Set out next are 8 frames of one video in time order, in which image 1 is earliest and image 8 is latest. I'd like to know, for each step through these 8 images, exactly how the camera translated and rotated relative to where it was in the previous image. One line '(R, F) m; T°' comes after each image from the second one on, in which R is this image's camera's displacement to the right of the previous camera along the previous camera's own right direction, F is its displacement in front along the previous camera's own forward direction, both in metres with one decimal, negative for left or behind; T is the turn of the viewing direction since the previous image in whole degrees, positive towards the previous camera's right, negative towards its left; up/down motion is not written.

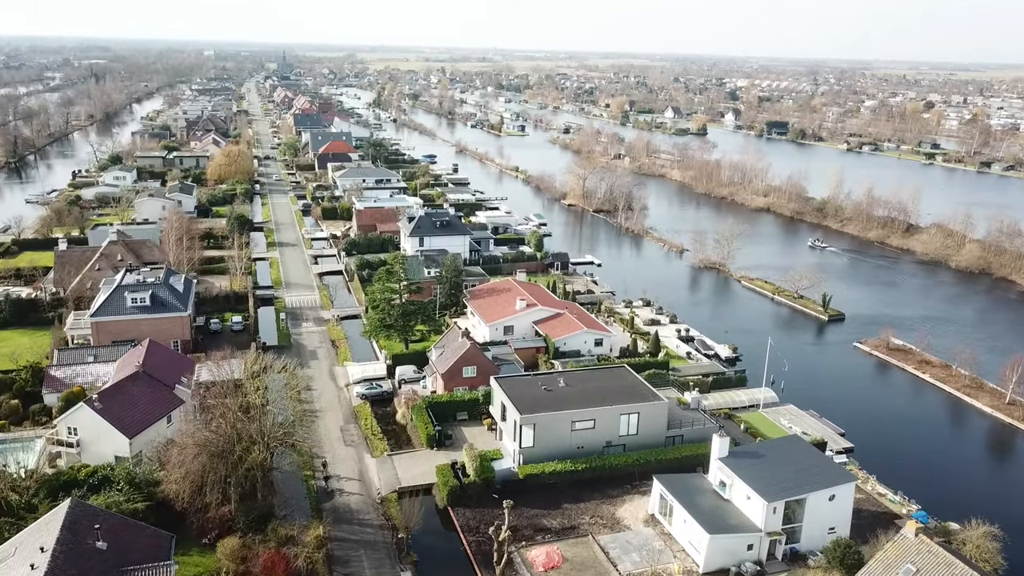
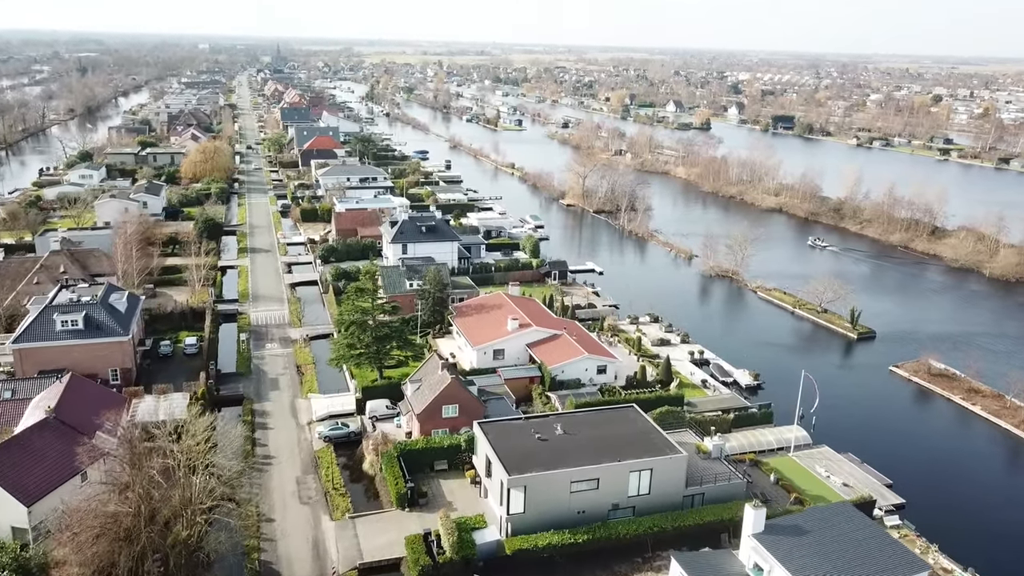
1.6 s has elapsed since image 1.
(+0.3, +3.7) m; 0°
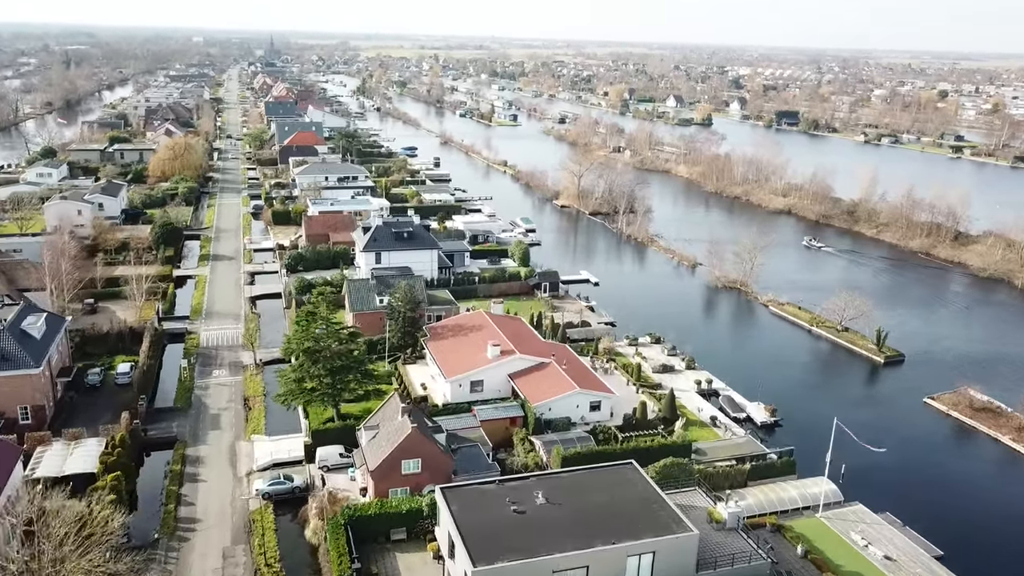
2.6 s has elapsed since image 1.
(+0.5, +3.6) m; 0°
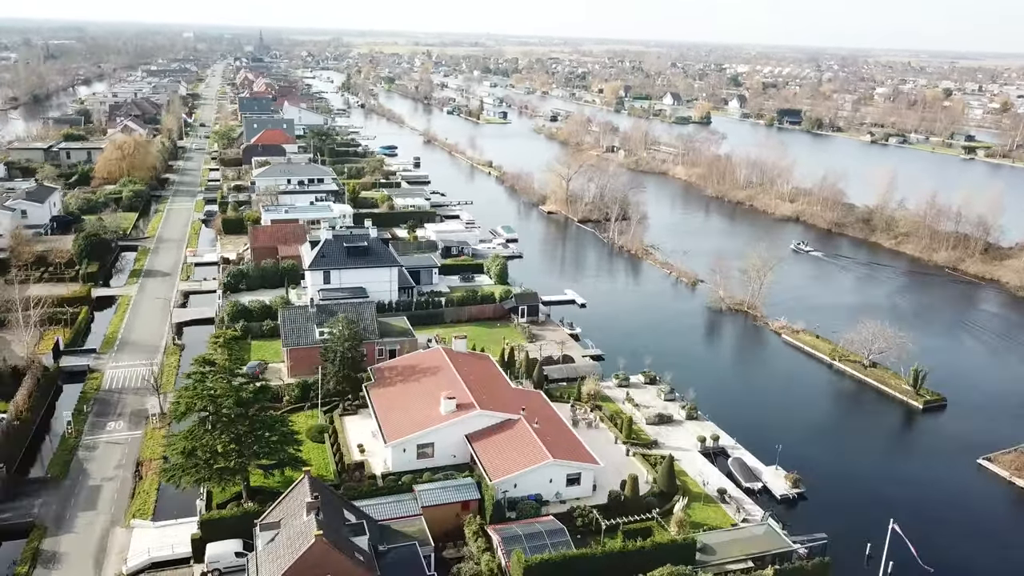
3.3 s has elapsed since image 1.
(+0.8, +4.6) m; 0°
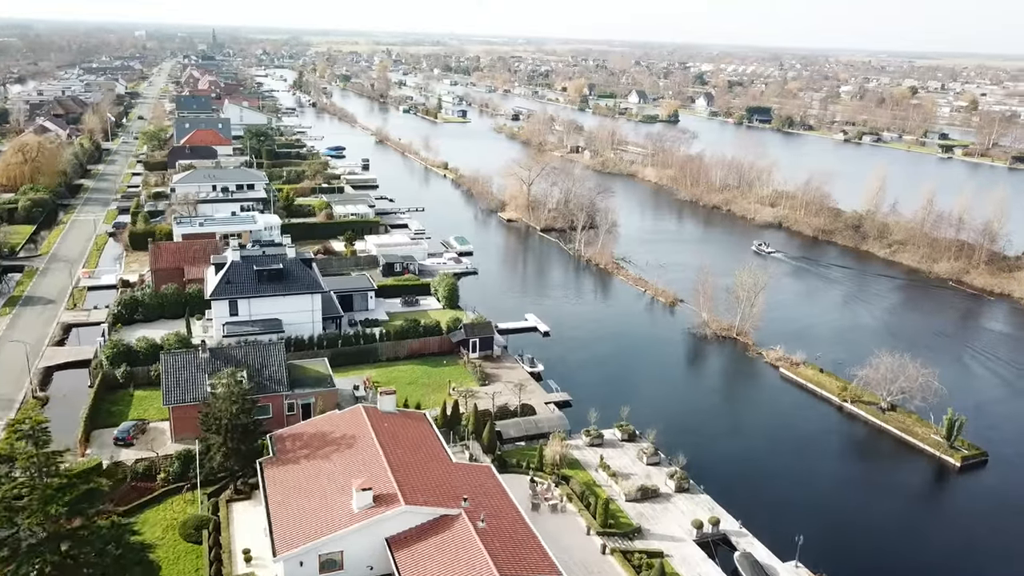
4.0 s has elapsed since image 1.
(+0.5, +4.7) m; +2°
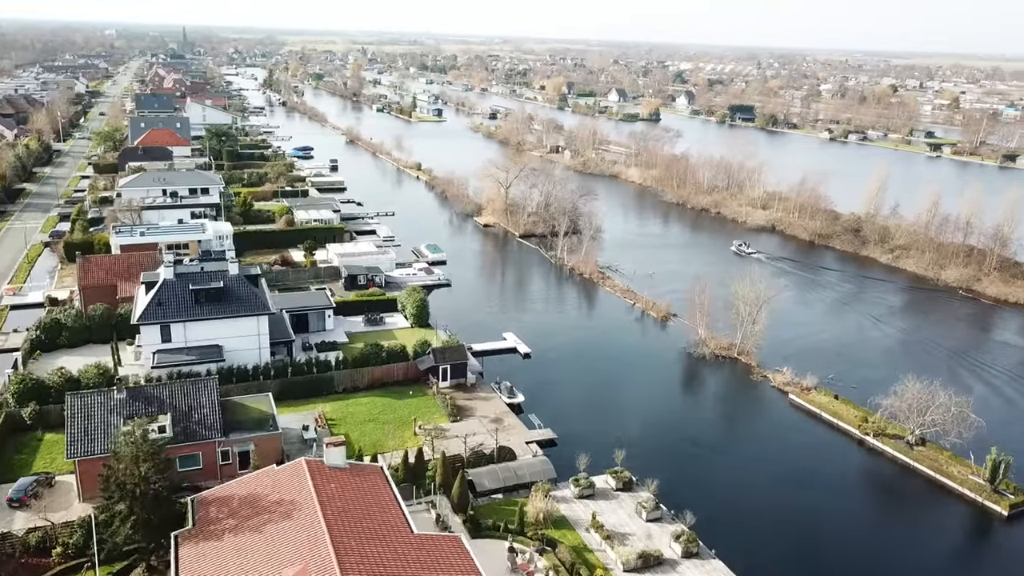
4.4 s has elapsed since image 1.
(+0.1, +2.9) m; +1°
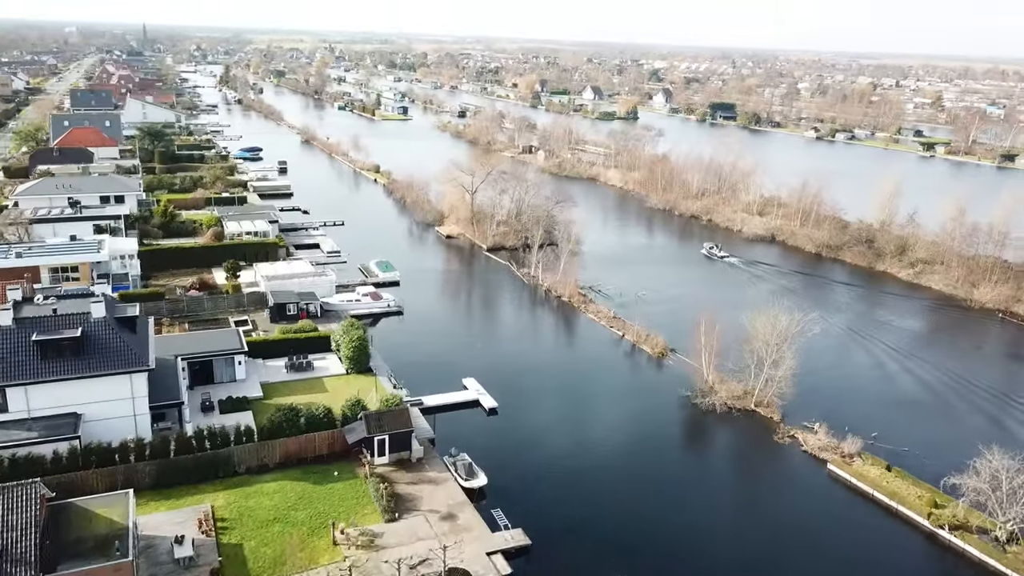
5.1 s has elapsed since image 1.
(+0.3, +4.9) m; +2°
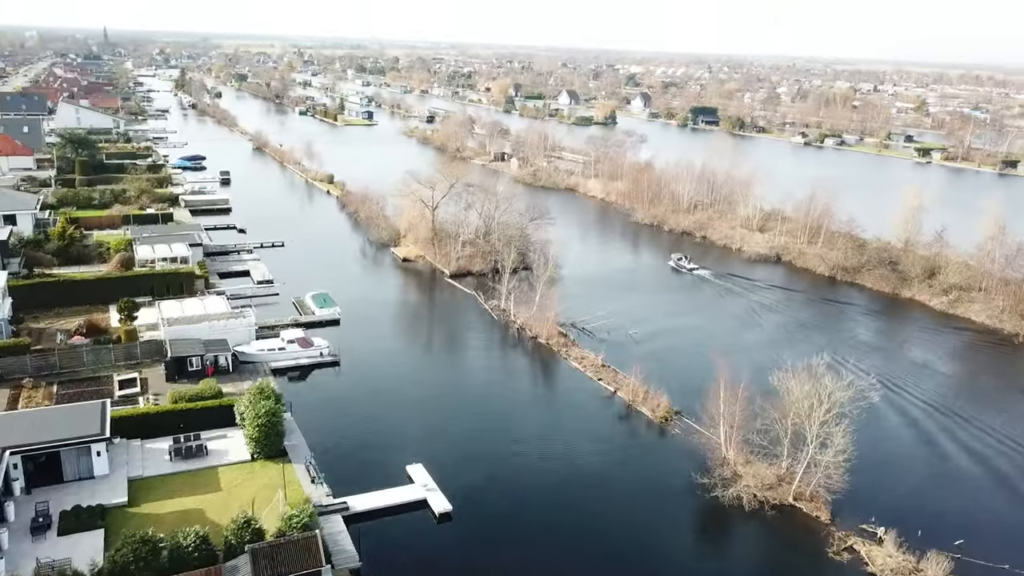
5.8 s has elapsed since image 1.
(+0.3, +4.8) m; +2°
